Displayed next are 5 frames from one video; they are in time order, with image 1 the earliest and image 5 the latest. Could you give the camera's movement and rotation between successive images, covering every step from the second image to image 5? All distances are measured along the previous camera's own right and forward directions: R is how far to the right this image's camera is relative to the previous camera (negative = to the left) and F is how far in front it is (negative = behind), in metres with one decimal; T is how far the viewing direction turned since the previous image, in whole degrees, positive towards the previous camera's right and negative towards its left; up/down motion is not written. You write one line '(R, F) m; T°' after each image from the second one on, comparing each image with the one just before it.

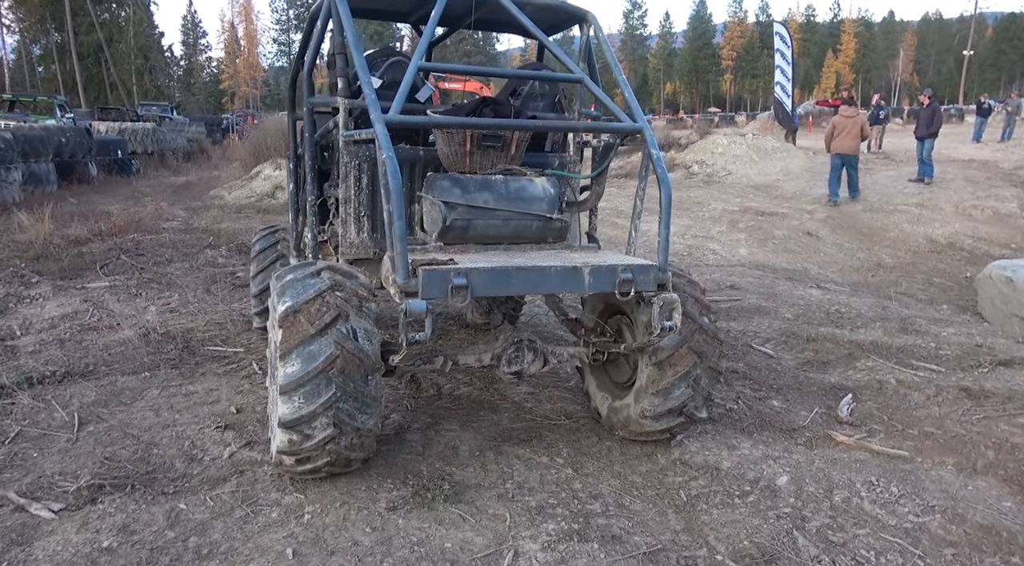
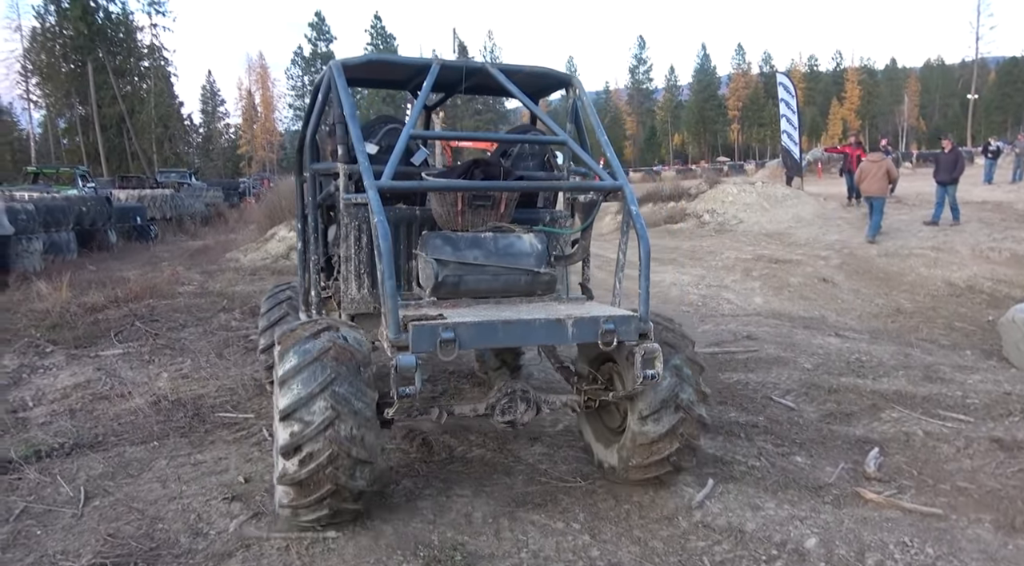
(0.0, 0.0) m; -1°
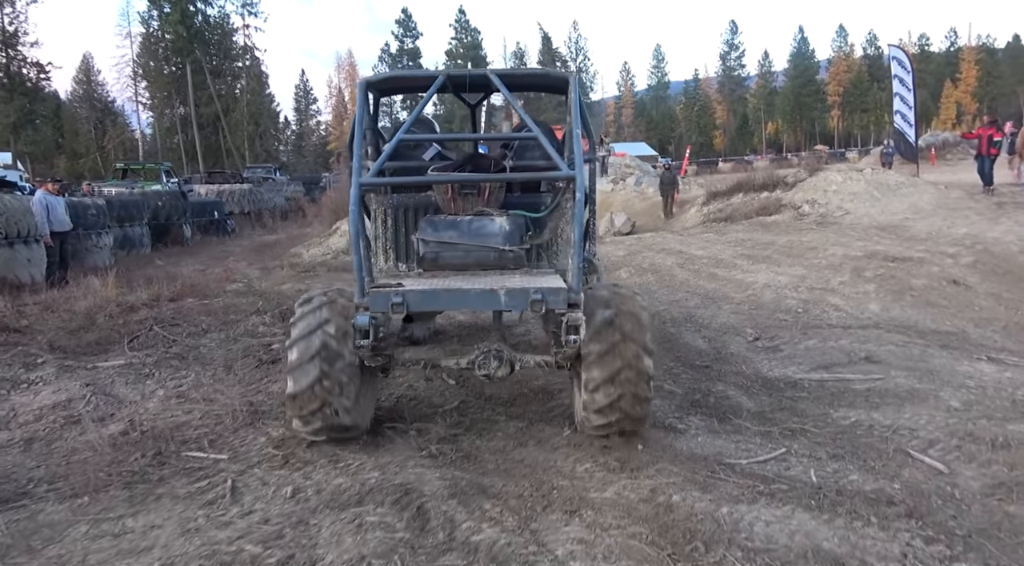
(+0.2, +1.0) m; -7°
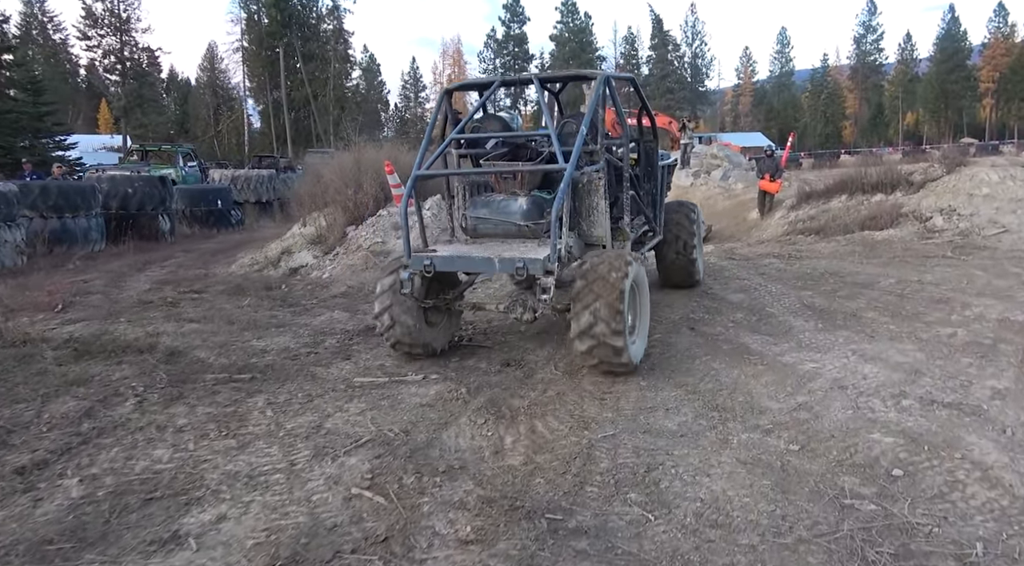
(+1.5, +3.6) m; -9°
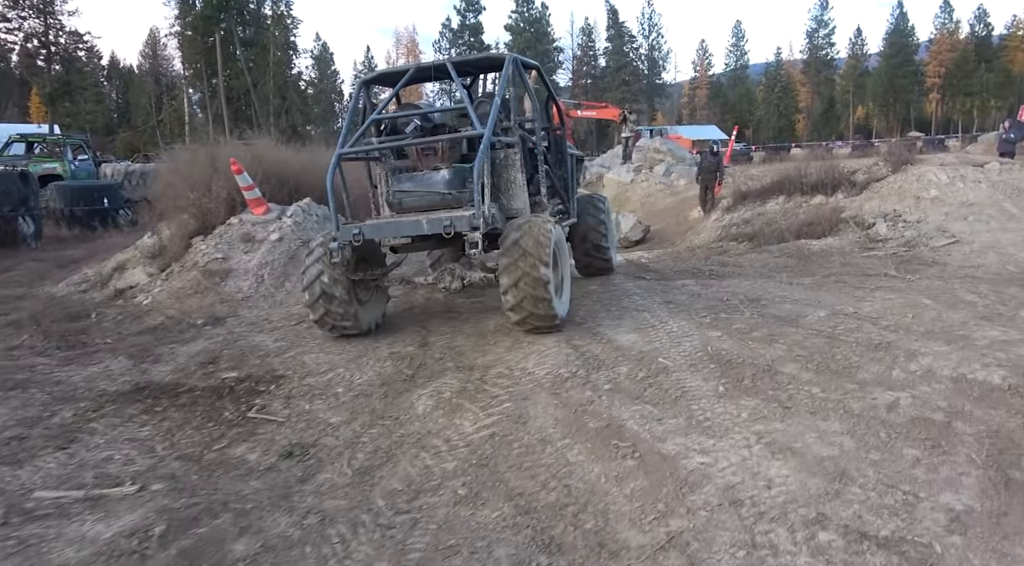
(+0.9, +1.4) m; +3°
